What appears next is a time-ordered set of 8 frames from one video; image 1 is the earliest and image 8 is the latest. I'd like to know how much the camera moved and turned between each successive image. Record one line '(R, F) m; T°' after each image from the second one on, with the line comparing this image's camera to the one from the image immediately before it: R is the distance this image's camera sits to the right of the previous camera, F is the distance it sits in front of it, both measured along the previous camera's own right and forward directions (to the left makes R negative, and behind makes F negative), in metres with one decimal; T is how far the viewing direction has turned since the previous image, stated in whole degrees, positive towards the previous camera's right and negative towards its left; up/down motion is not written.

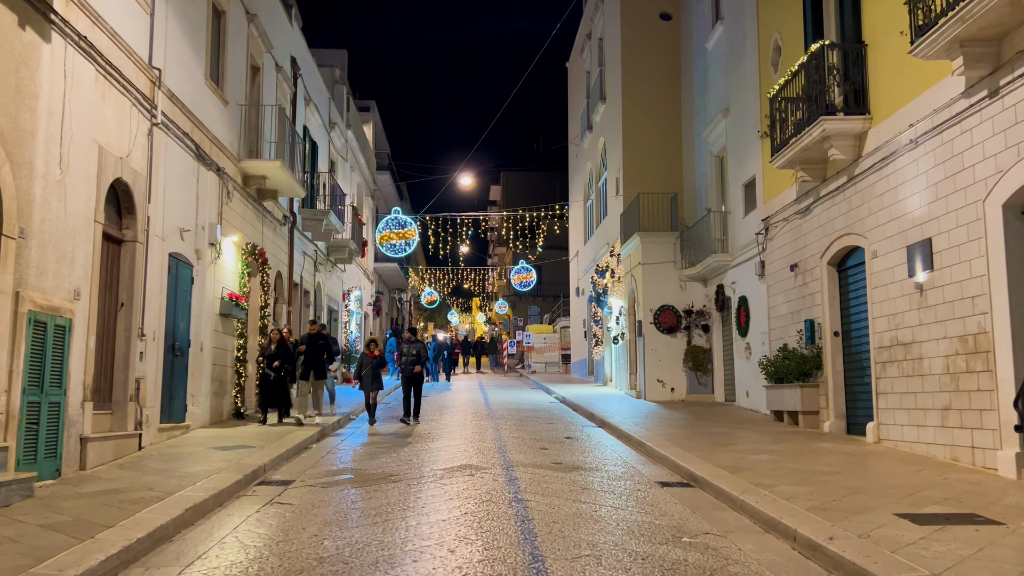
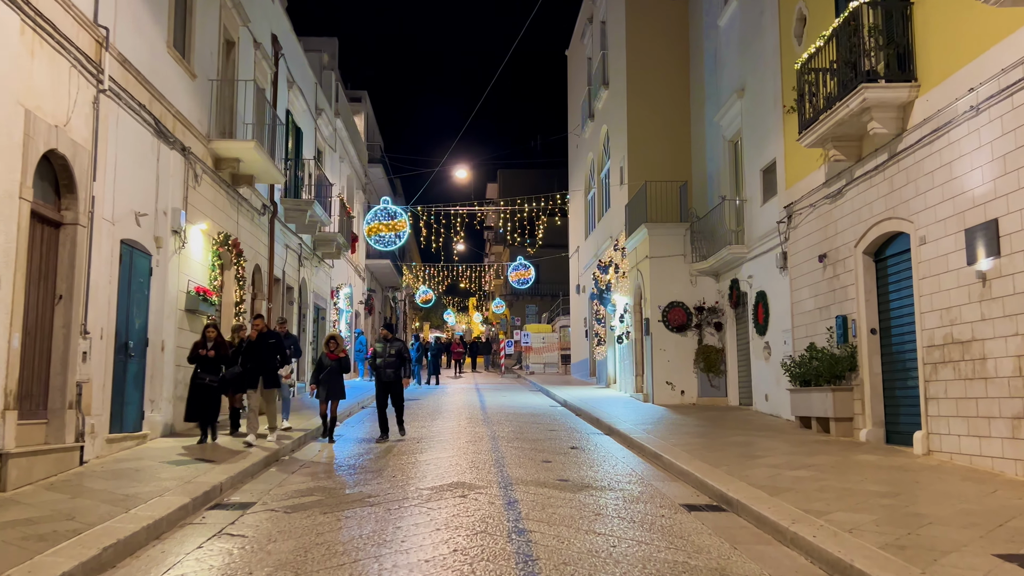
(0.0, +1.2) m; 0°
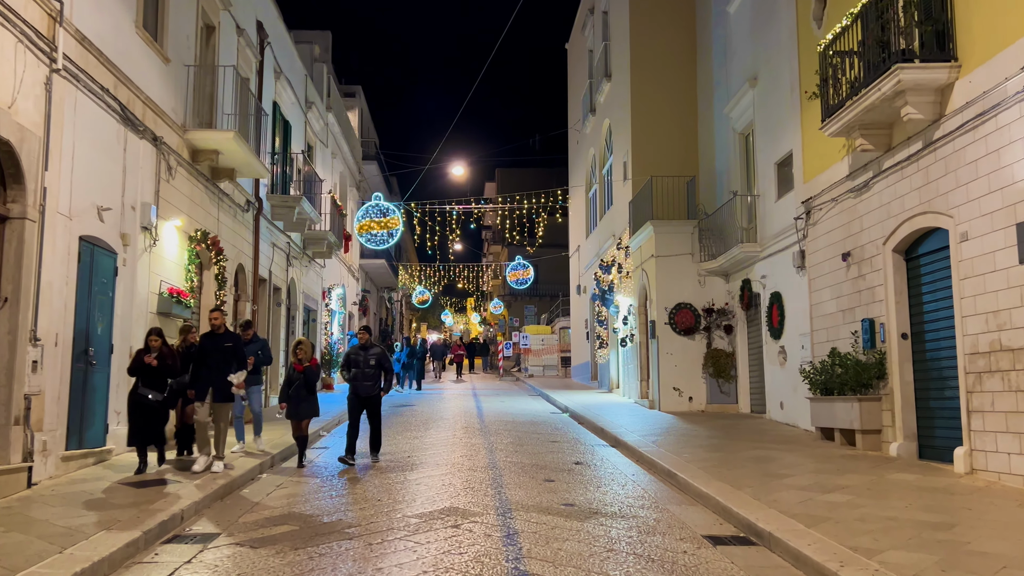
(0.0, +0.8) m; 0°
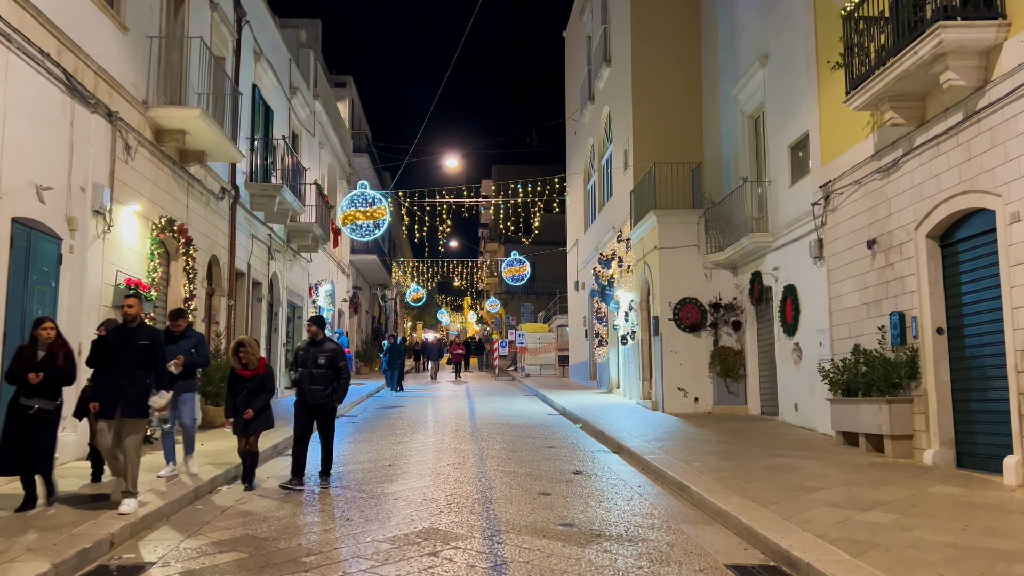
(+0.1, +0.9) m; 0°
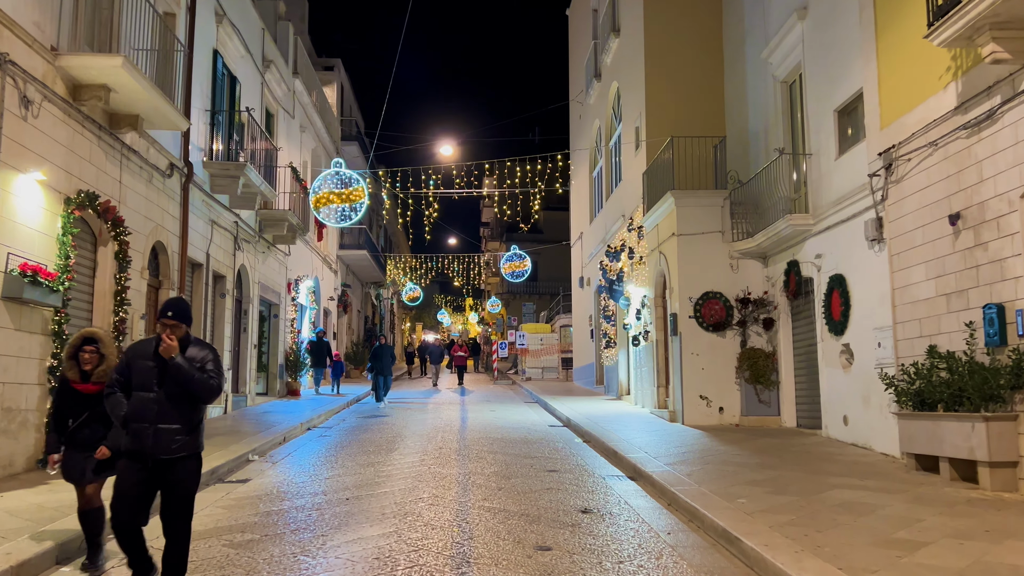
(+0.1, +1.9) m; 0°
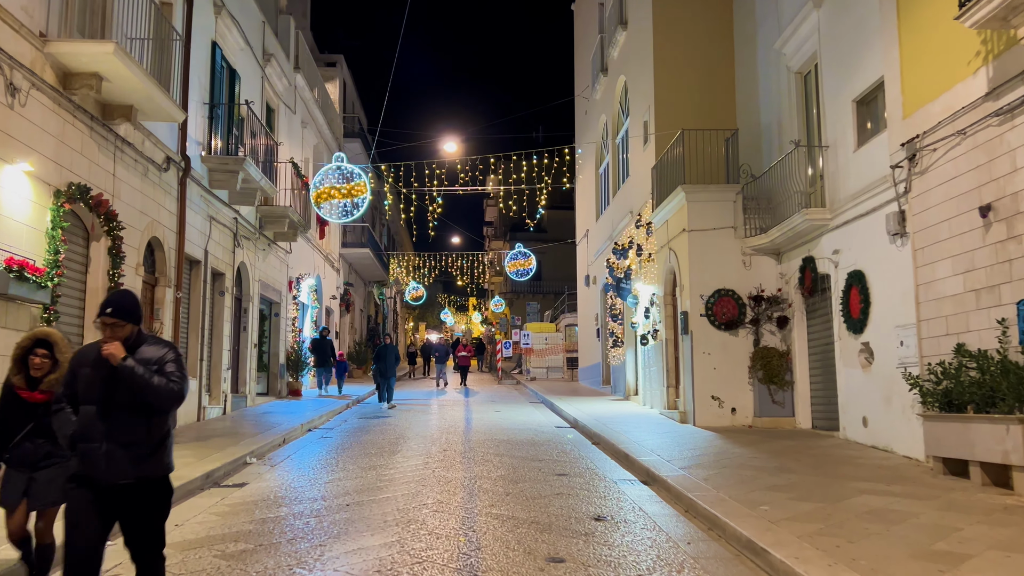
(0.0, +0.3) m; 0°
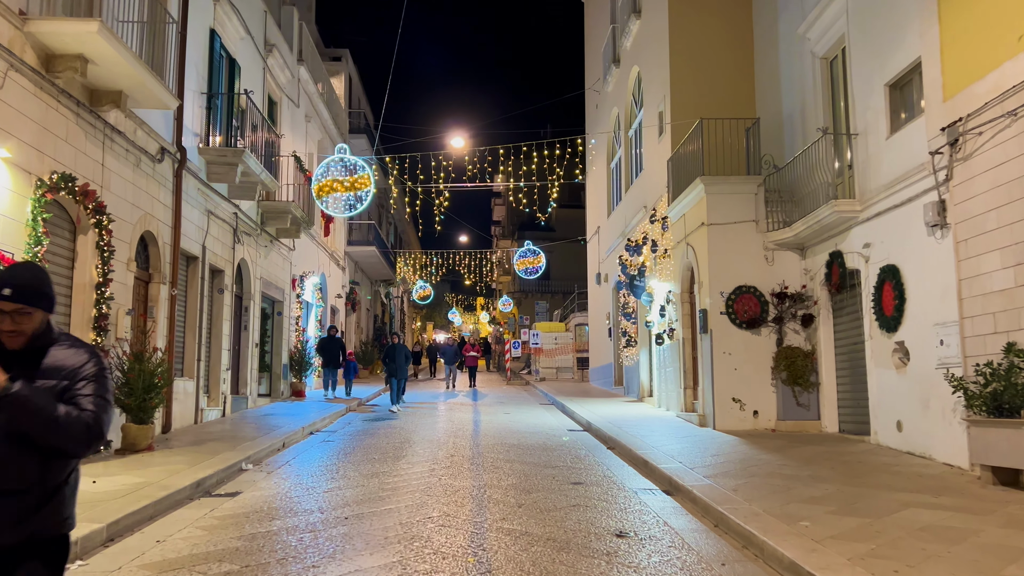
(0.0, +0.5) m; -1°
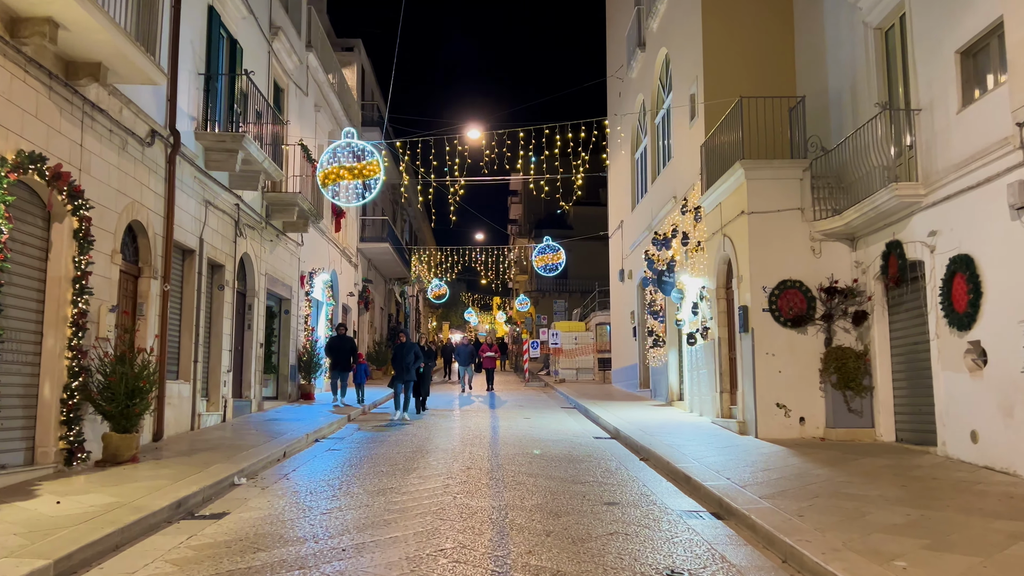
(-0.1, +1.0) m; -1°
